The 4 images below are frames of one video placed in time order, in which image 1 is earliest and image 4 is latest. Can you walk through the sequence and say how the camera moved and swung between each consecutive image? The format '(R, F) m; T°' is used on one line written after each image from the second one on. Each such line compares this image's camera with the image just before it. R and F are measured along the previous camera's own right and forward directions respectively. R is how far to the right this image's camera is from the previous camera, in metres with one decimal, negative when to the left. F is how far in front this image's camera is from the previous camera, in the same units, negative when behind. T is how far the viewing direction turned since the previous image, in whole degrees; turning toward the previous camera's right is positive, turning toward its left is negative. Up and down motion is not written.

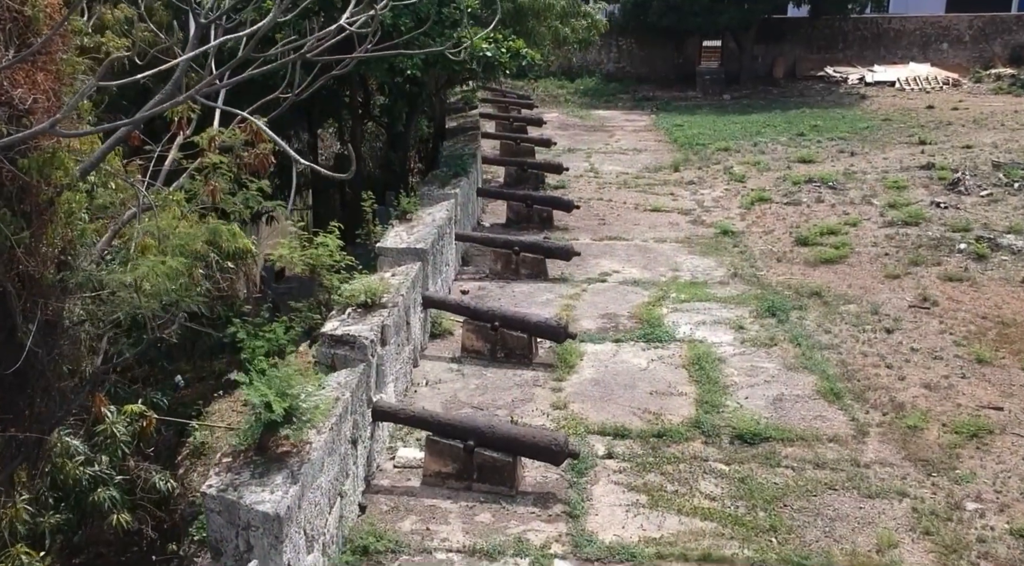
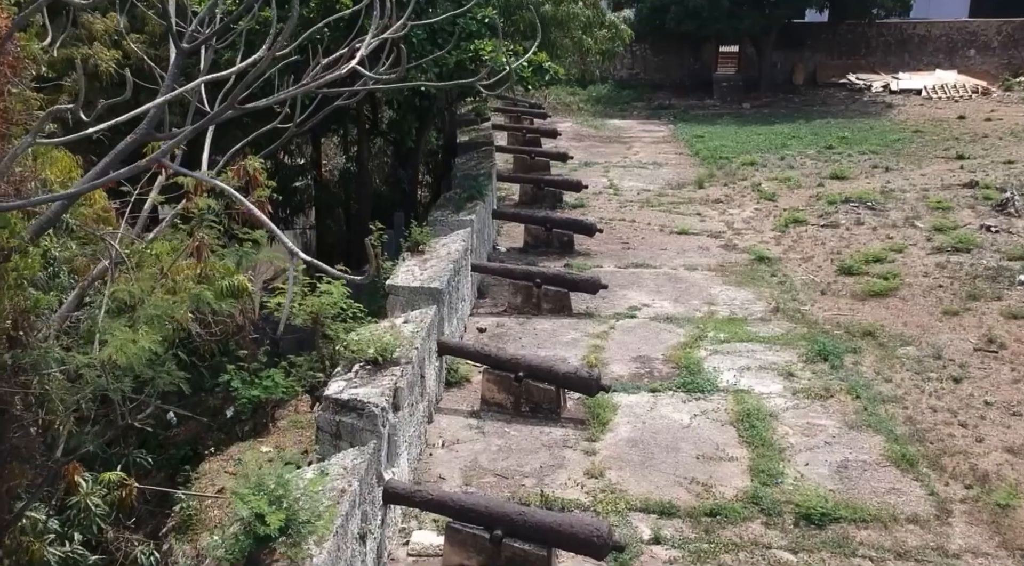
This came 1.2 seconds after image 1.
(-0.1, +0.7) m; 0°
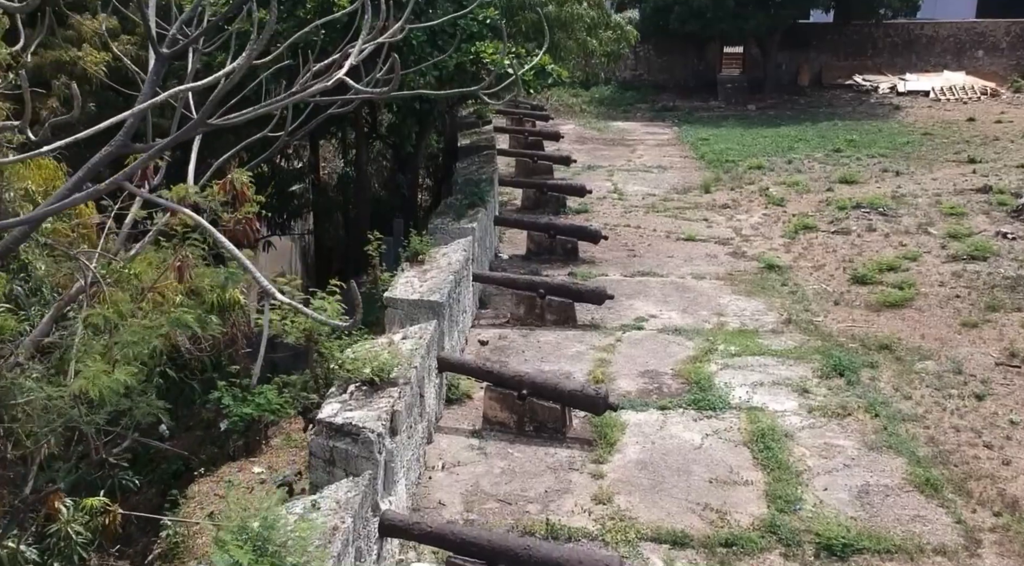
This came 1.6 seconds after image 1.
(0.0, +0.3) m; 0°
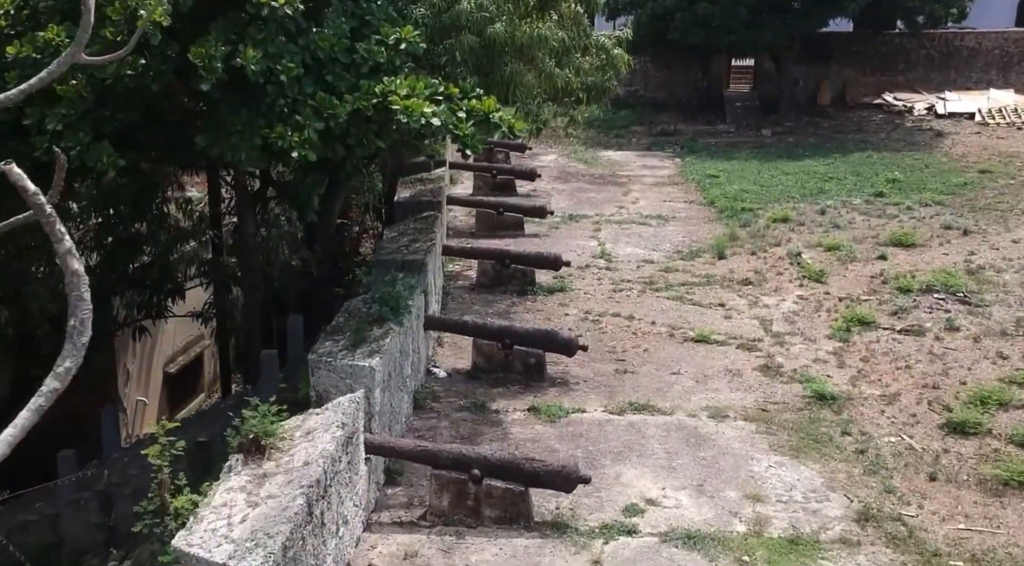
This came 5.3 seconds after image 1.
(+0.4, +2.8) m; 0°
